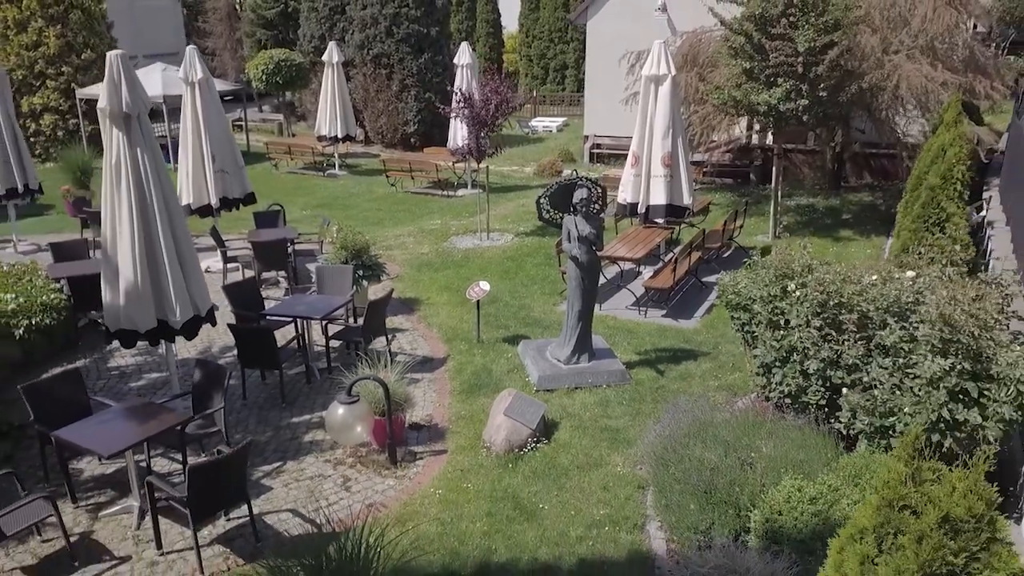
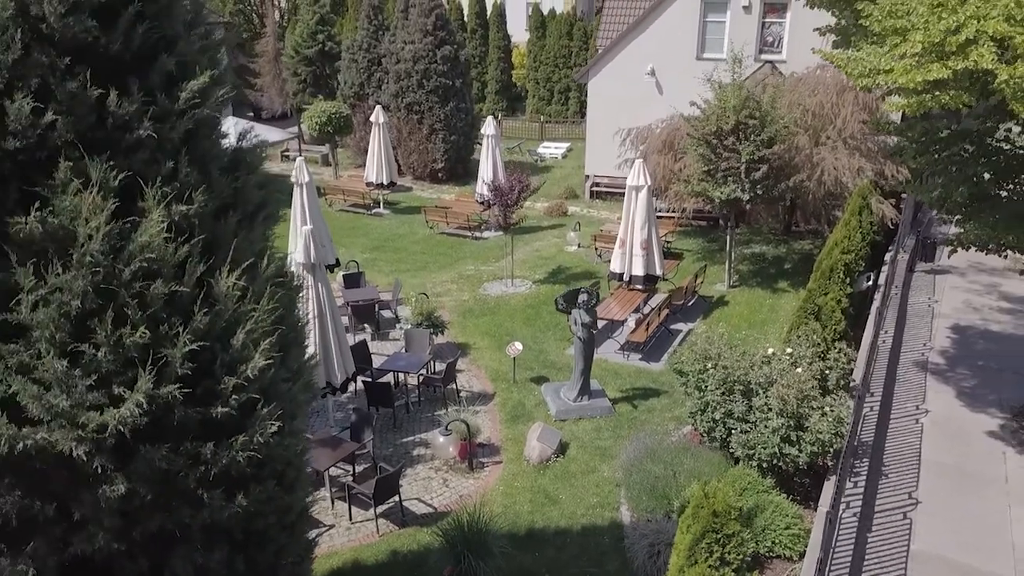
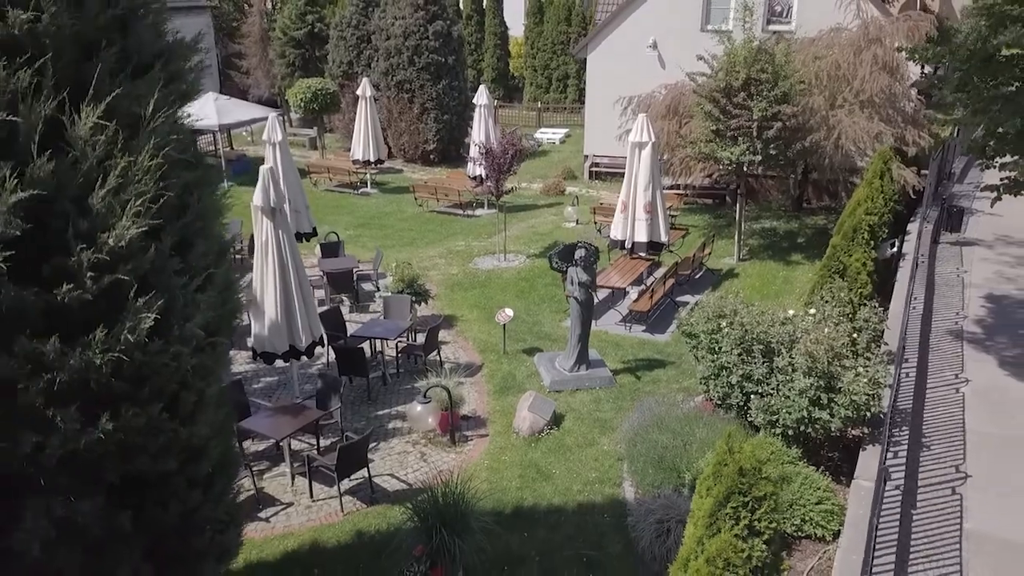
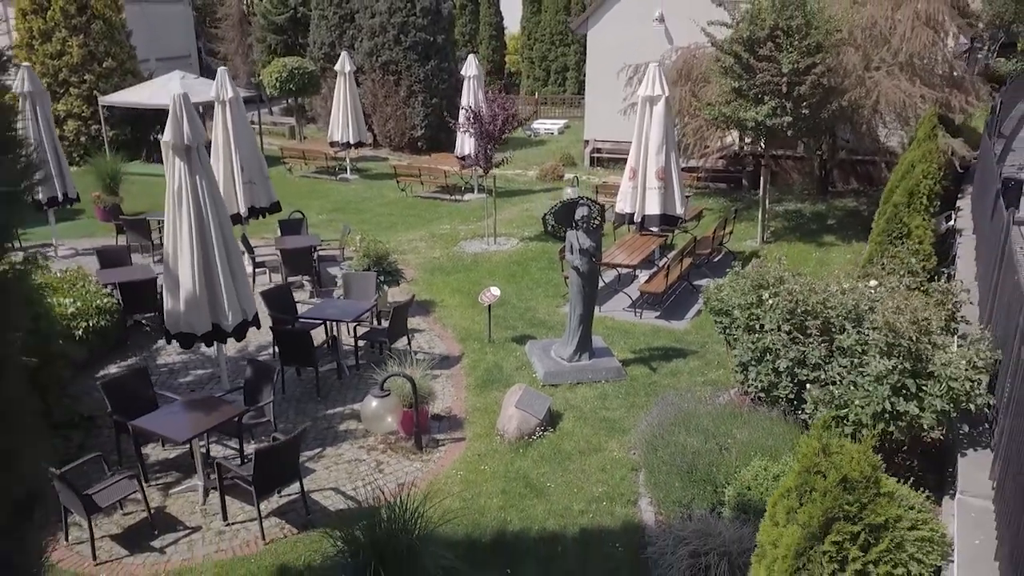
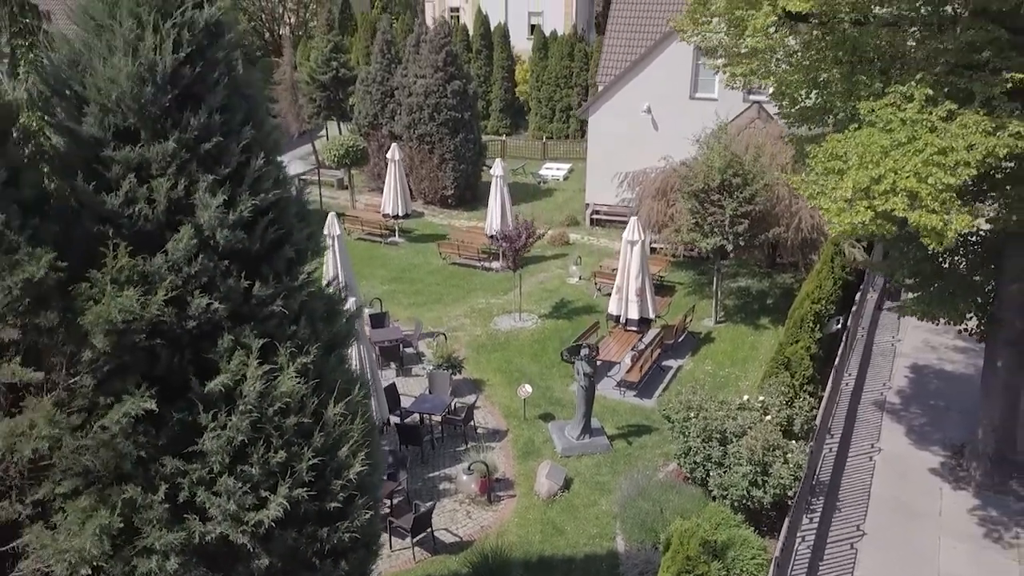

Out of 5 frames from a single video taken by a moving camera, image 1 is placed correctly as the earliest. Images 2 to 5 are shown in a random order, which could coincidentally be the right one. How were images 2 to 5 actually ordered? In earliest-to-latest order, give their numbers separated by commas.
4, 3, 2, 5
